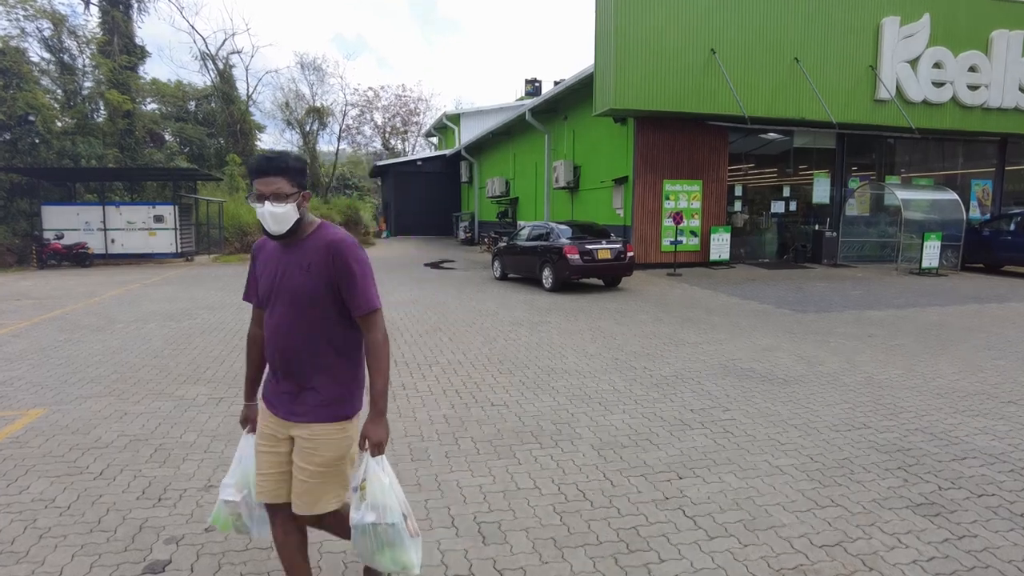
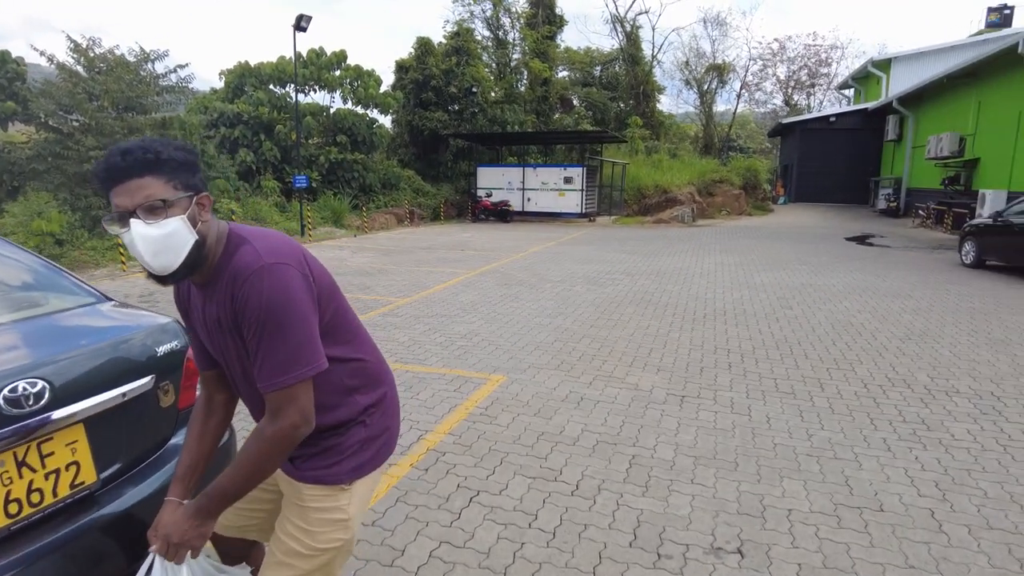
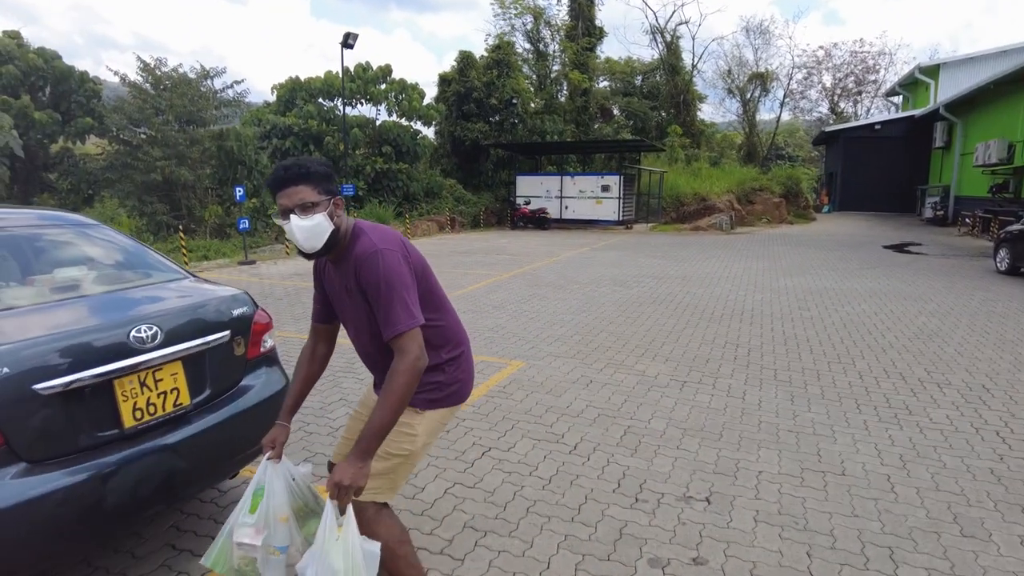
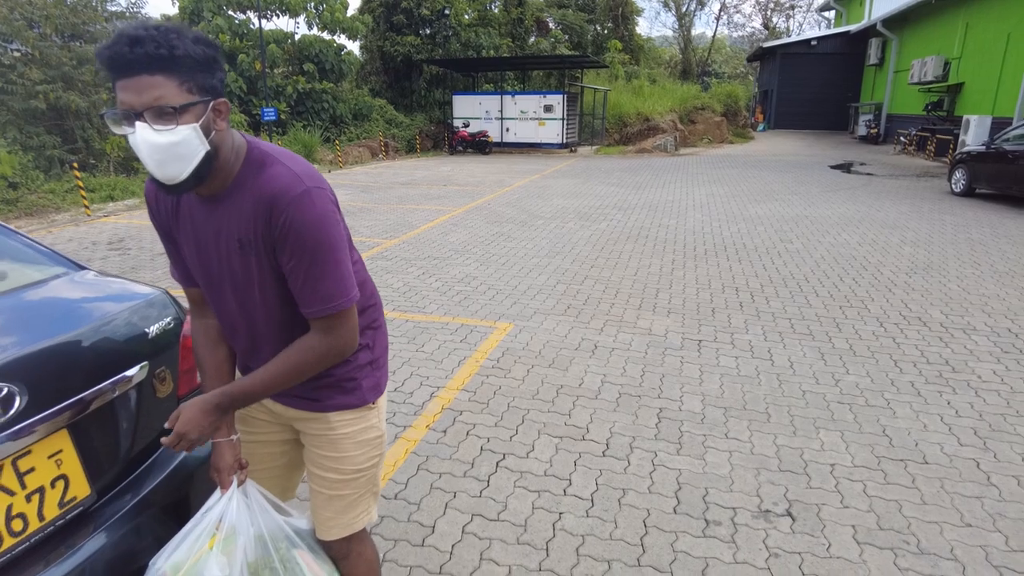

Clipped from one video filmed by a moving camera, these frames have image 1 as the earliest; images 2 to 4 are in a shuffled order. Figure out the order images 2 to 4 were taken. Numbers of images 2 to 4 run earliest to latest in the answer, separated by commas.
3, 2, 4
